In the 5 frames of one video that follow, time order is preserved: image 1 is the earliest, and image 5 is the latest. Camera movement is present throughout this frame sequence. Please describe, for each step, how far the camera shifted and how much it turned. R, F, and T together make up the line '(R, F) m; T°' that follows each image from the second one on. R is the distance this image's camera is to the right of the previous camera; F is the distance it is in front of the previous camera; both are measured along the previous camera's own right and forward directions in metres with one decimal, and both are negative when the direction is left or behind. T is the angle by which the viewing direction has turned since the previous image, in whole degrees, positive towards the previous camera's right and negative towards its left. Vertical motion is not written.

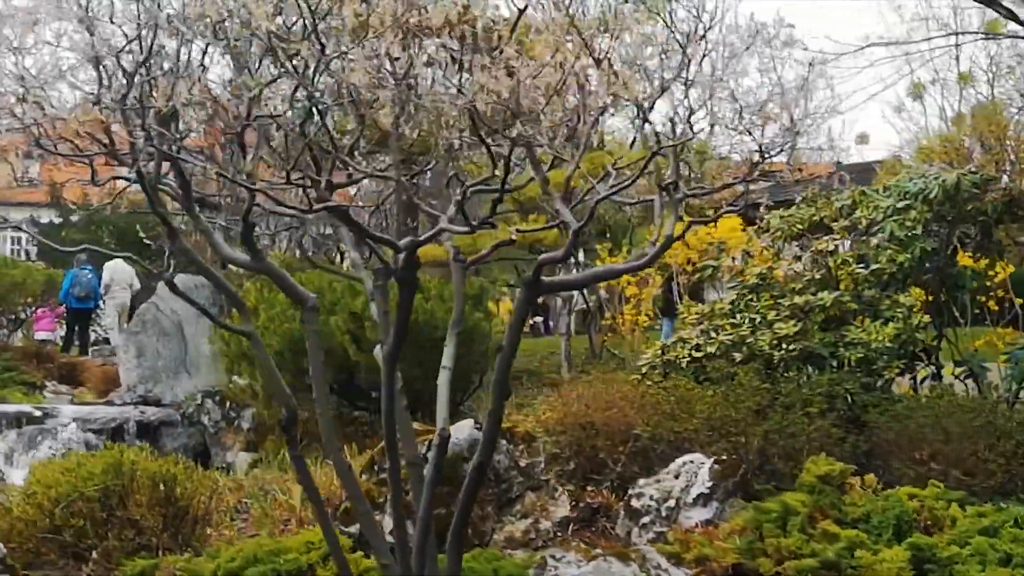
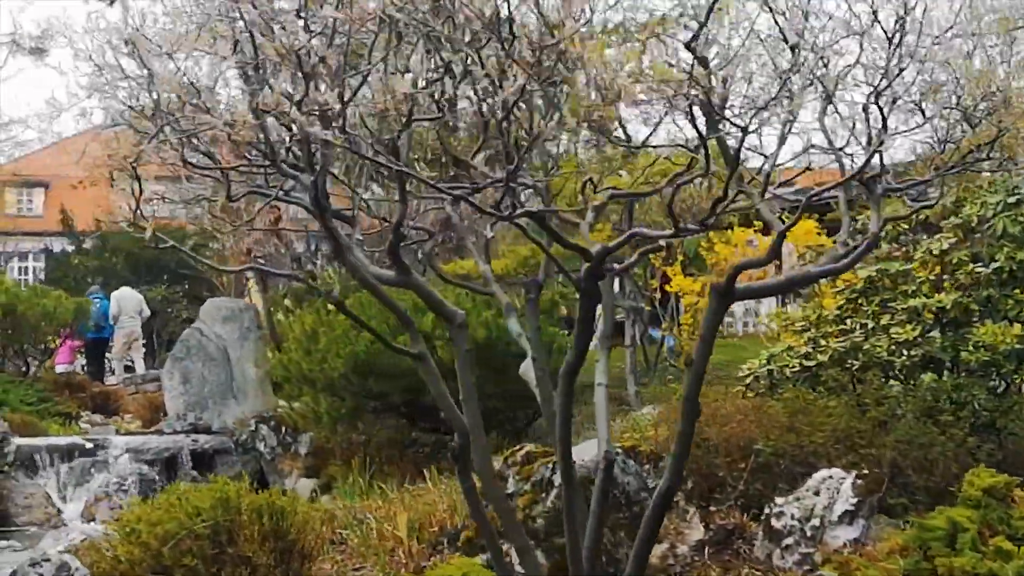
(-0.5, +0.4) m; 0°
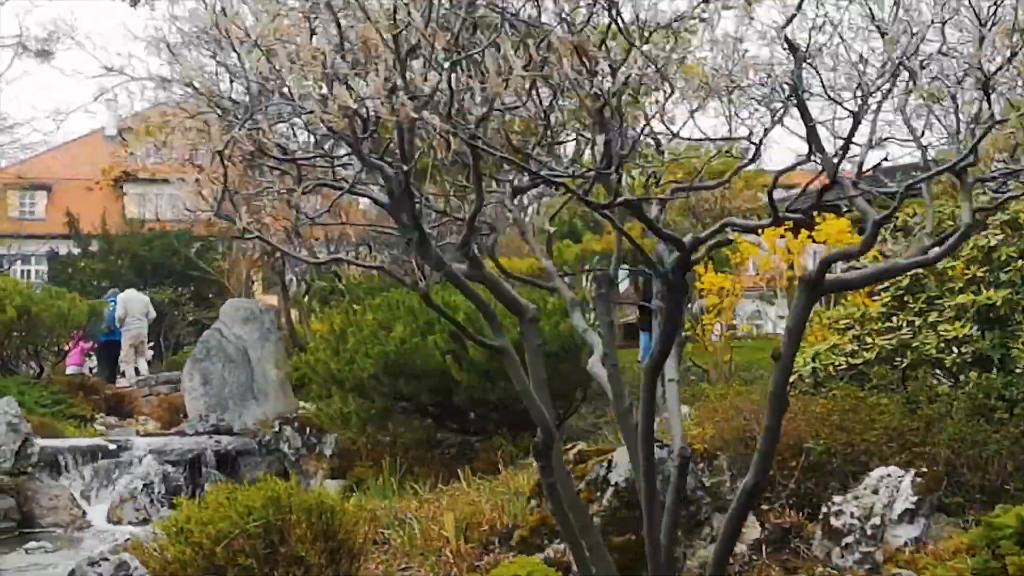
(-0.2, +0.1) m; 0°
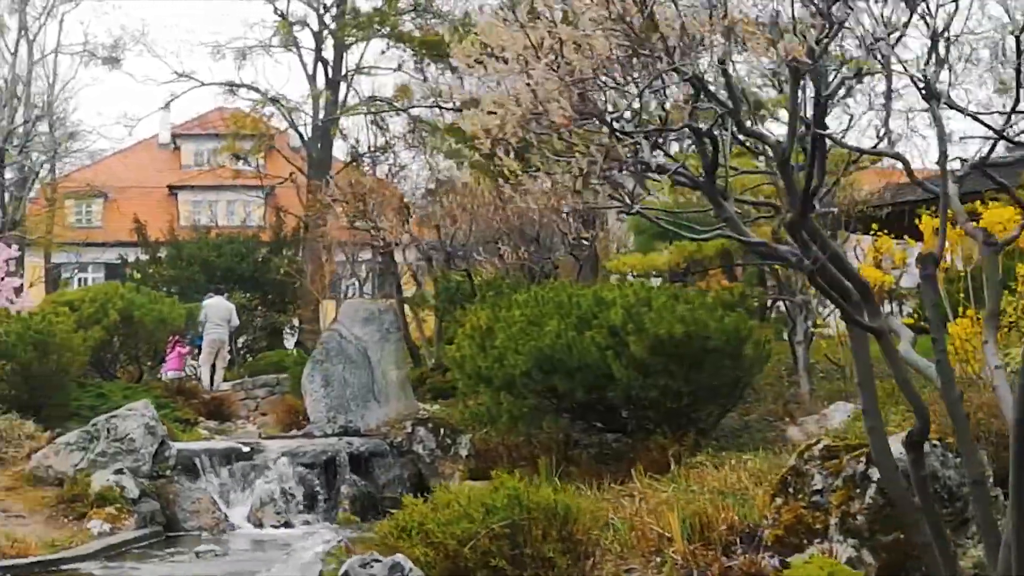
(-0.9, +0.3) m; -2°
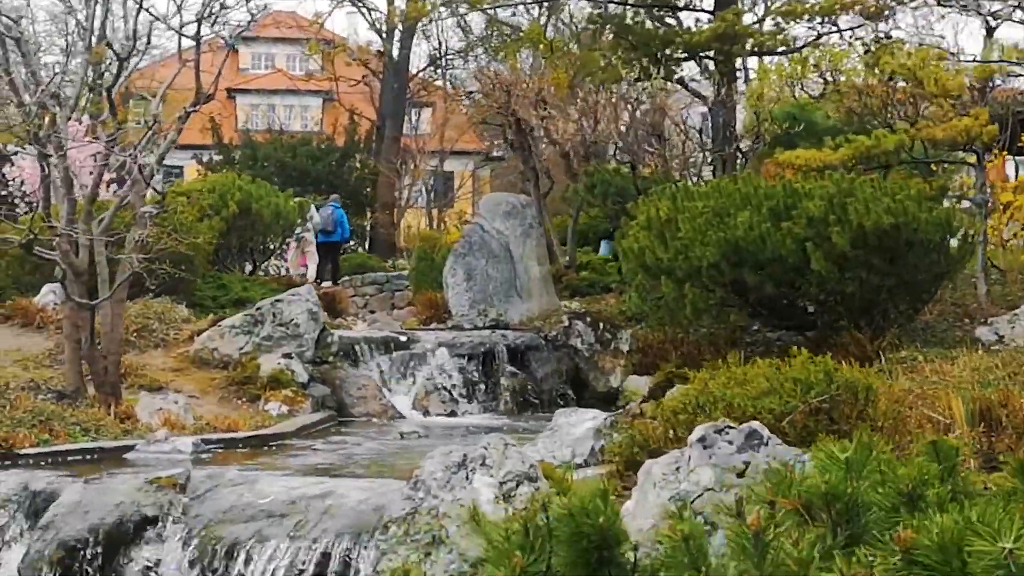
(-1.1, +0.2) m; -2°
